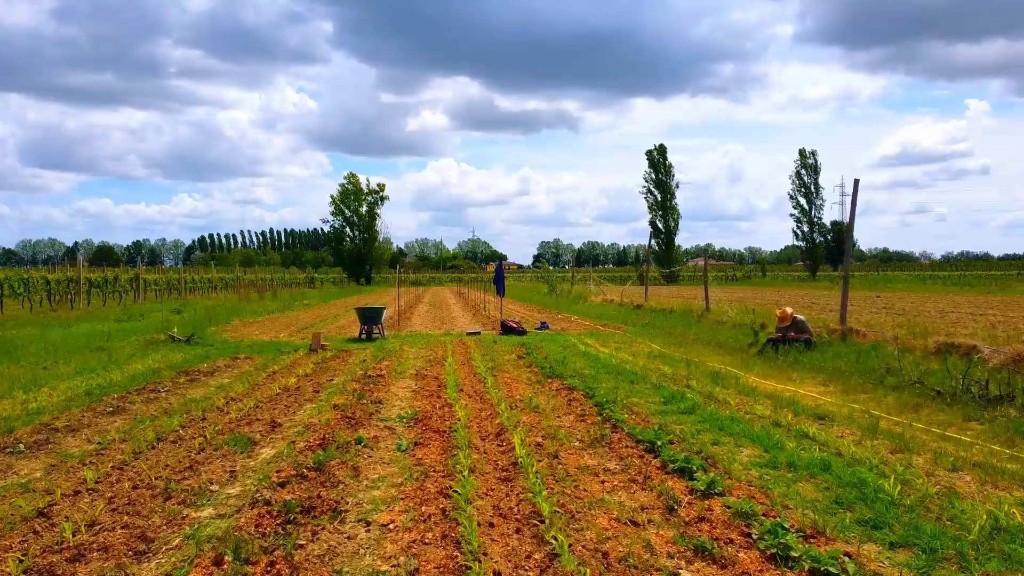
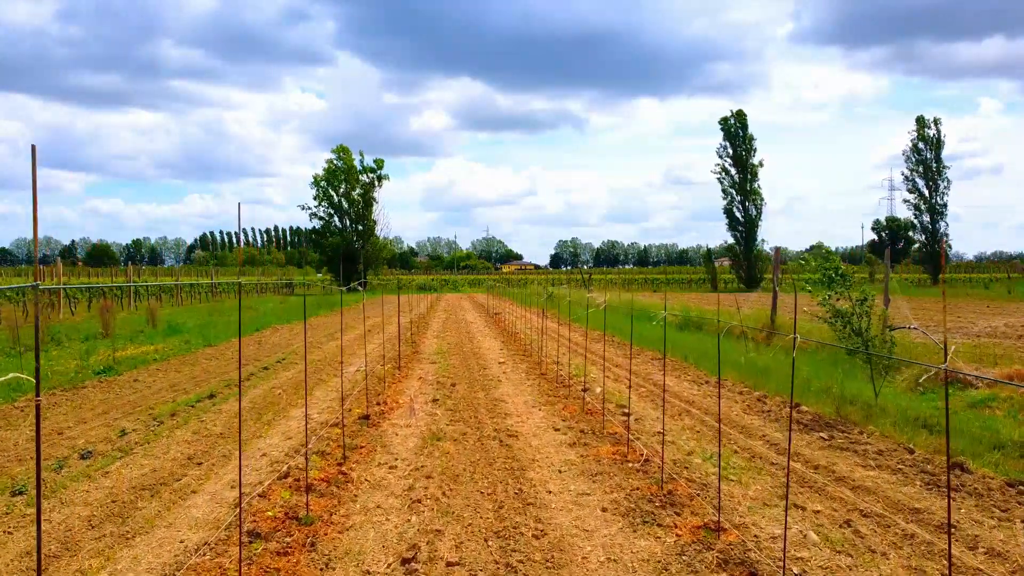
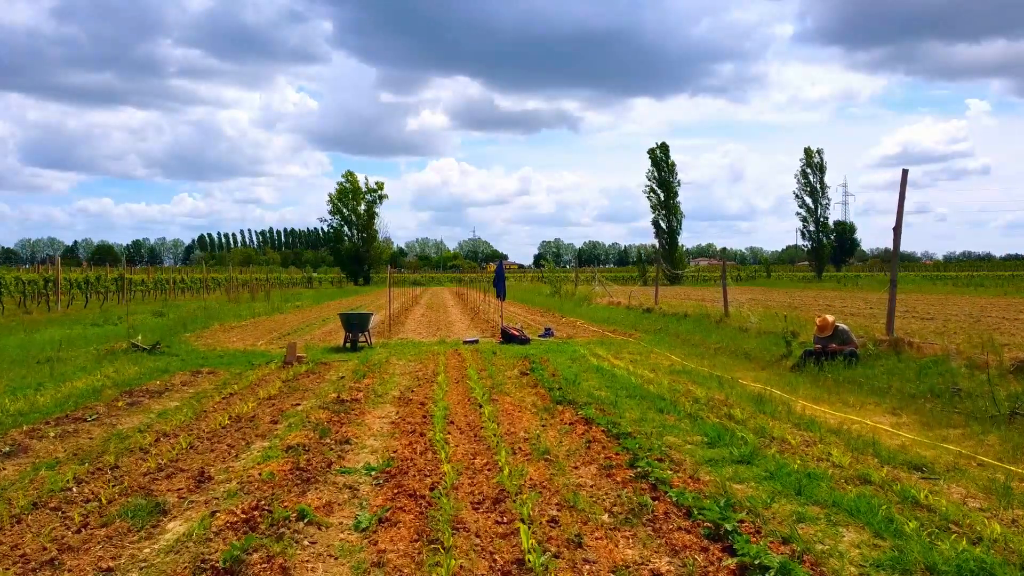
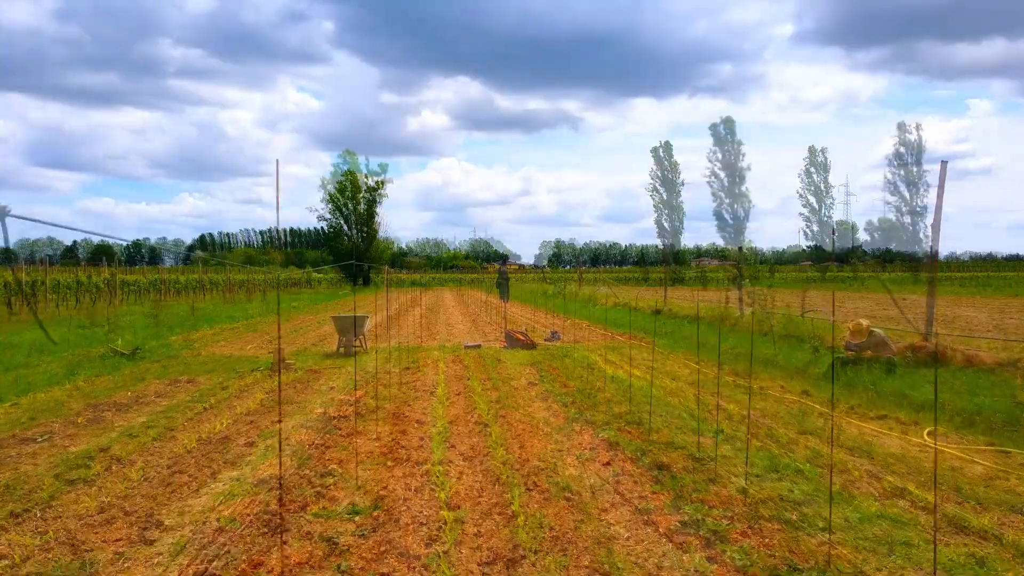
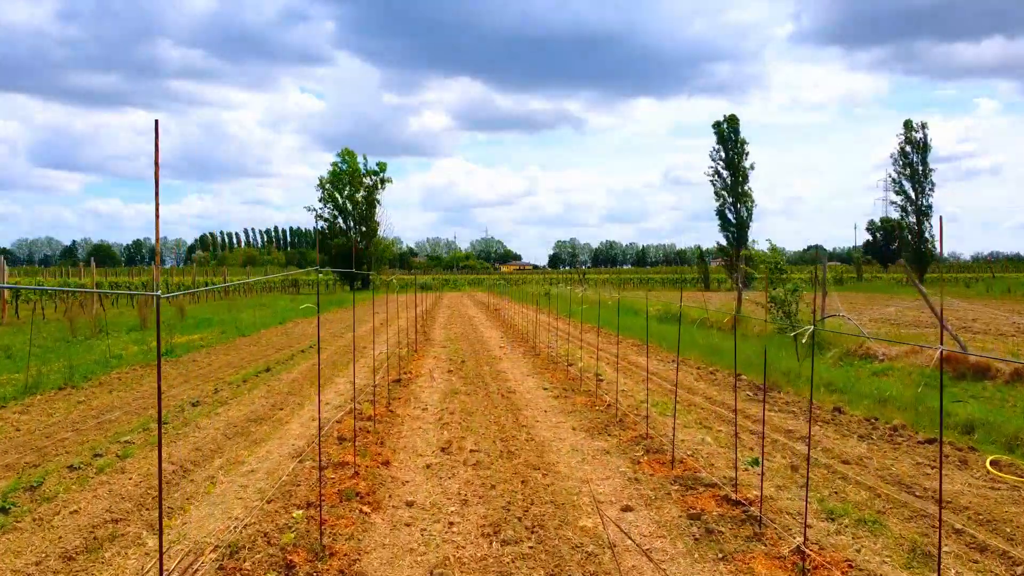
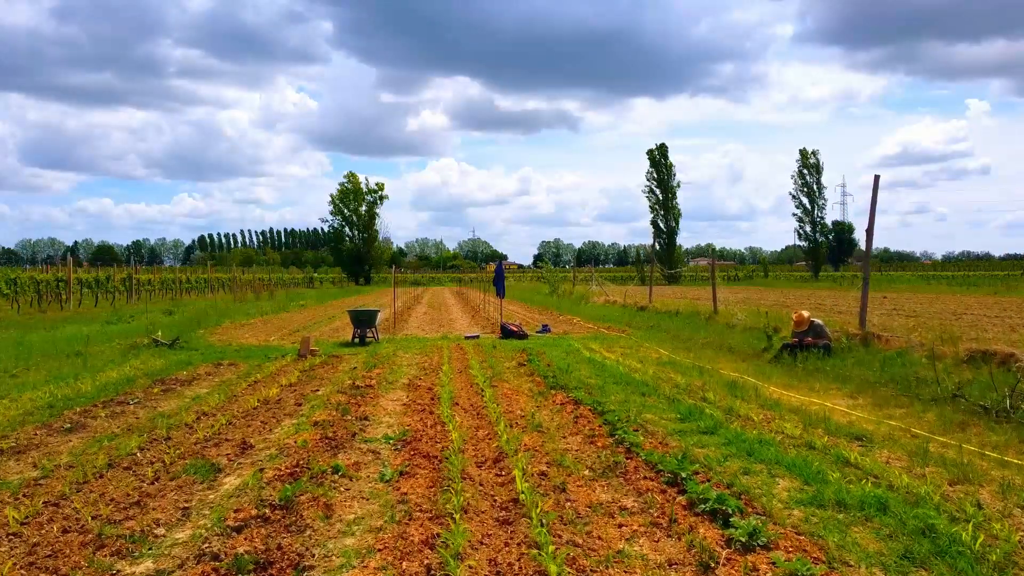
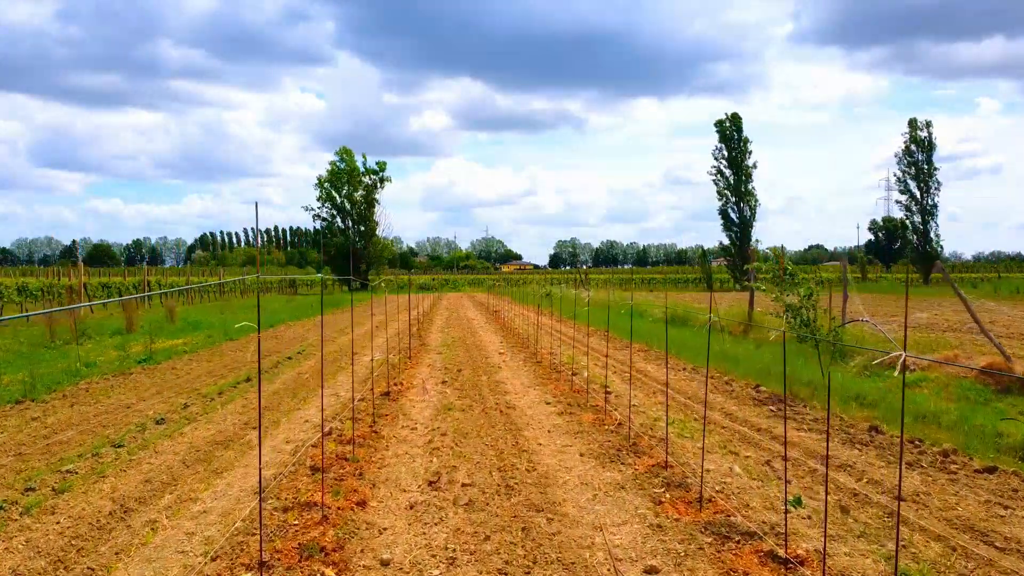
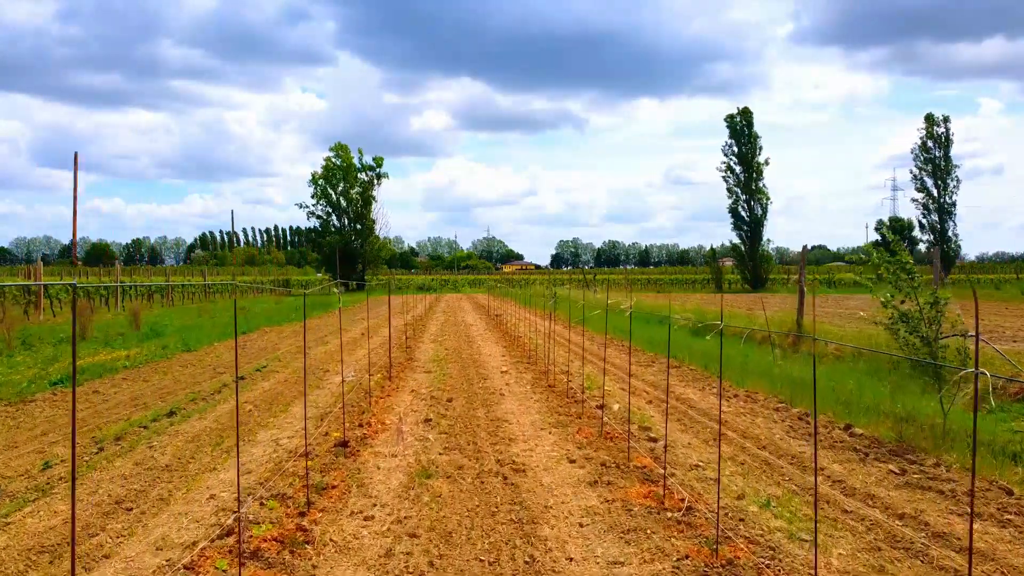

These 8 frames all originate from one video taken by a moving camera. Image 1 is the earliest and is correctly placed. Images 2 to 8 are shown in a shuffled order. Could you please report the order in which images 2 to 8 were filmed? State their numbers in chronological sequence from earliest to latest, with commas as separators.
6, 3, 4, 5, 7, 2, 8
